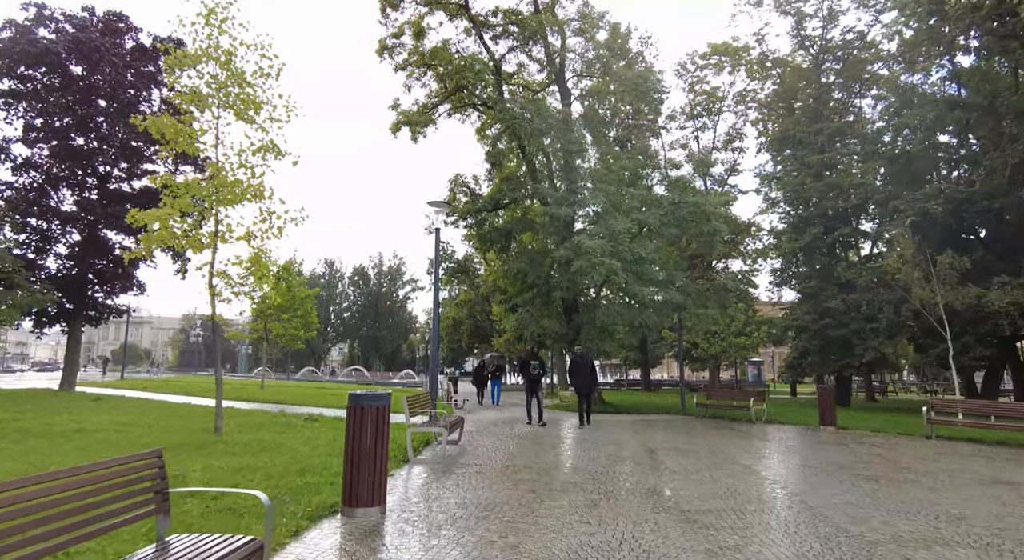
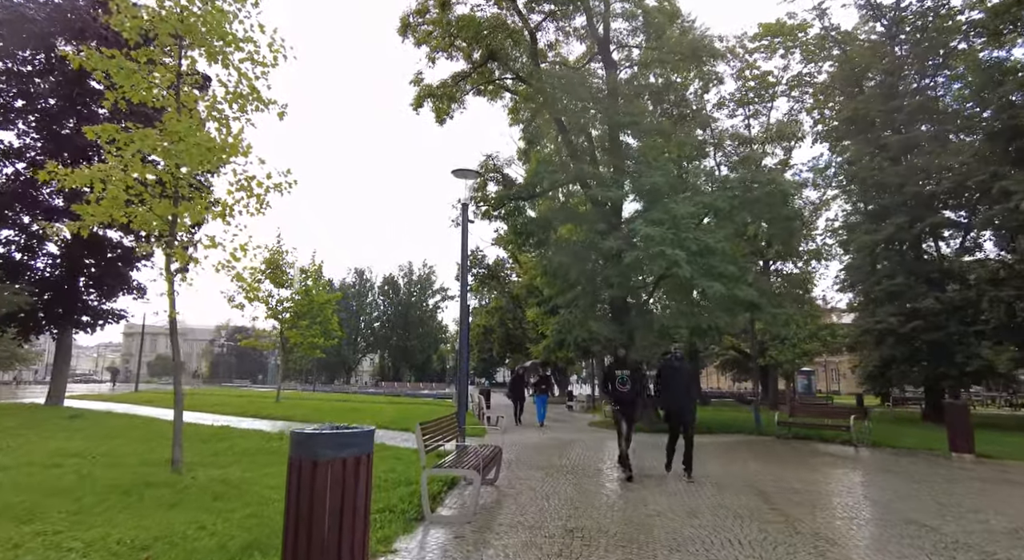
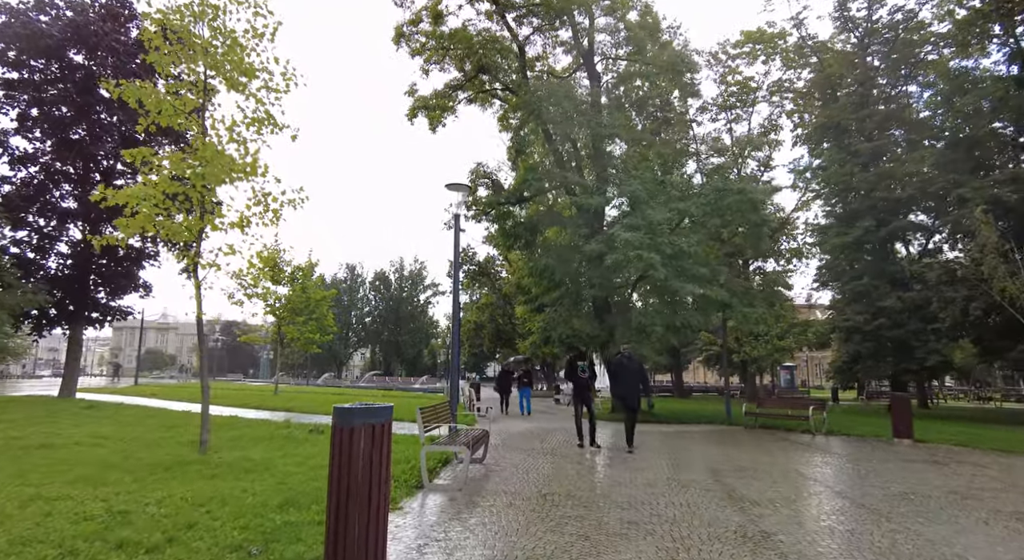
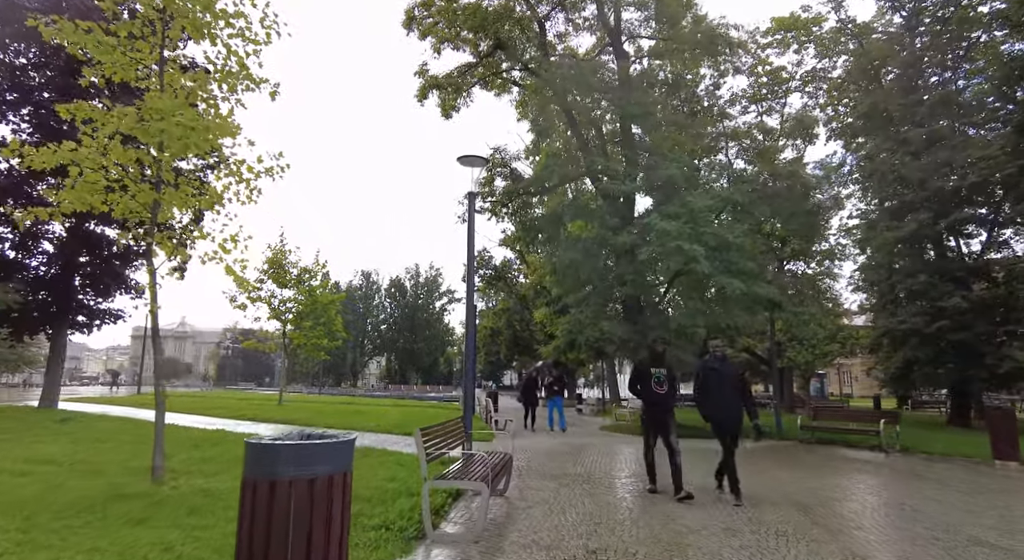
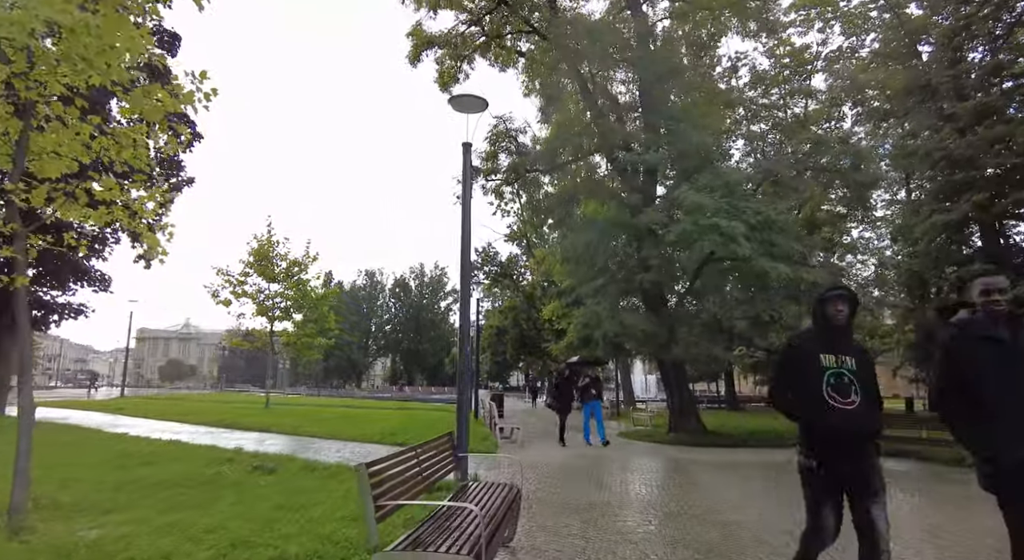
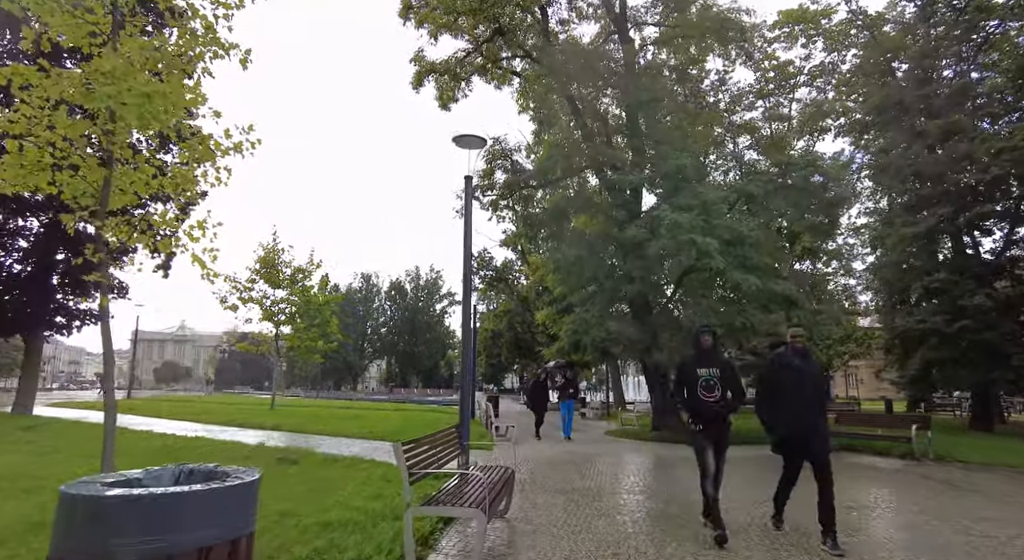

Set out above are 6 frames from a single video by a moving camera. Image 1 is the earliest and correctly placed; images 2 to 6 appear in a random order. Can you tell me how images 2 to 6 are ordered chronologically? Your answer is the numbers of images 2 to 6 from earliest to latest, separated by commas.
3, 2, 4, 6, 5
